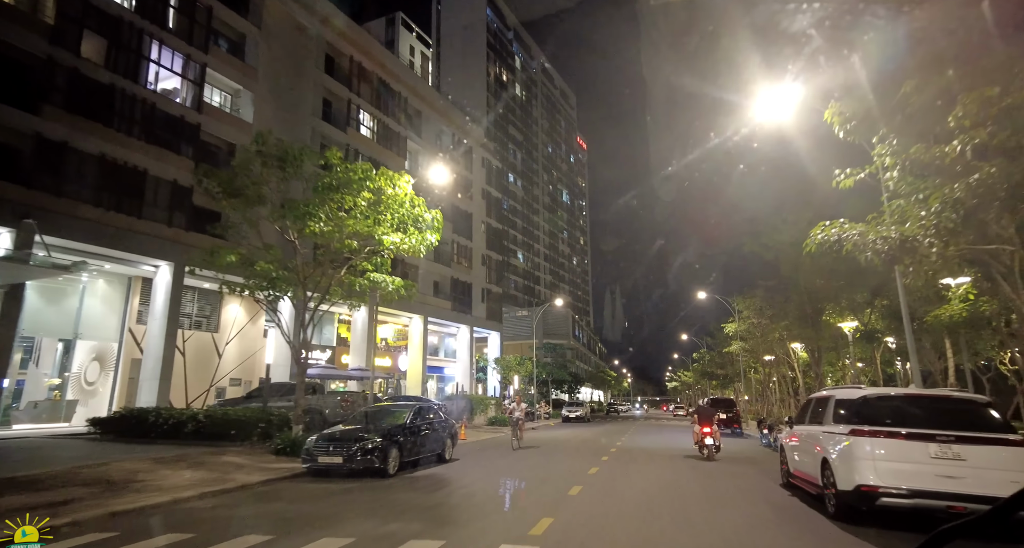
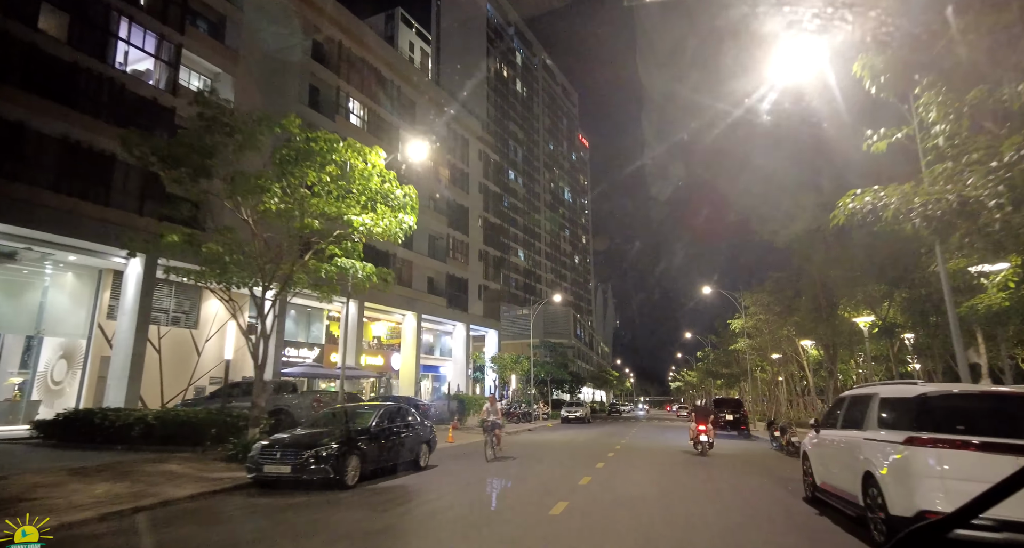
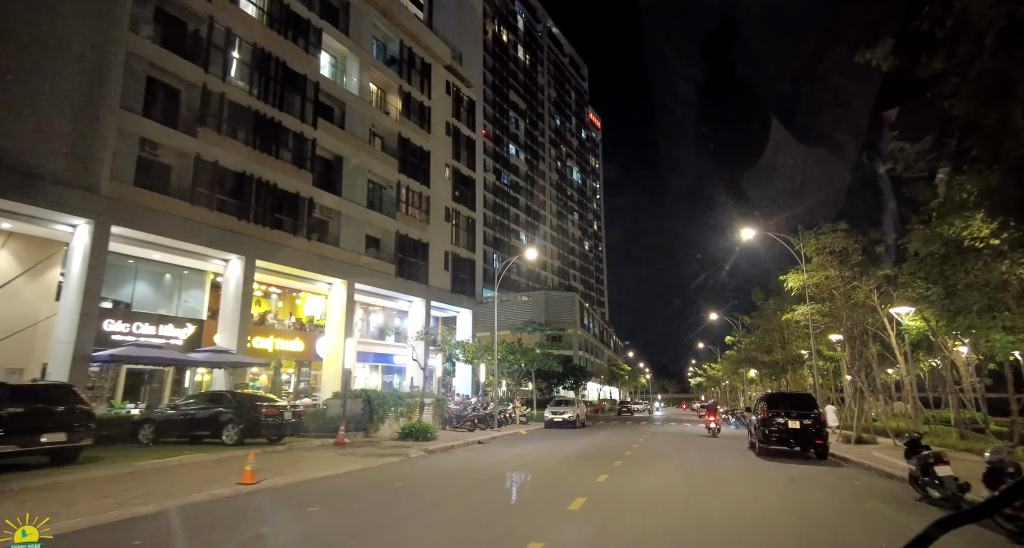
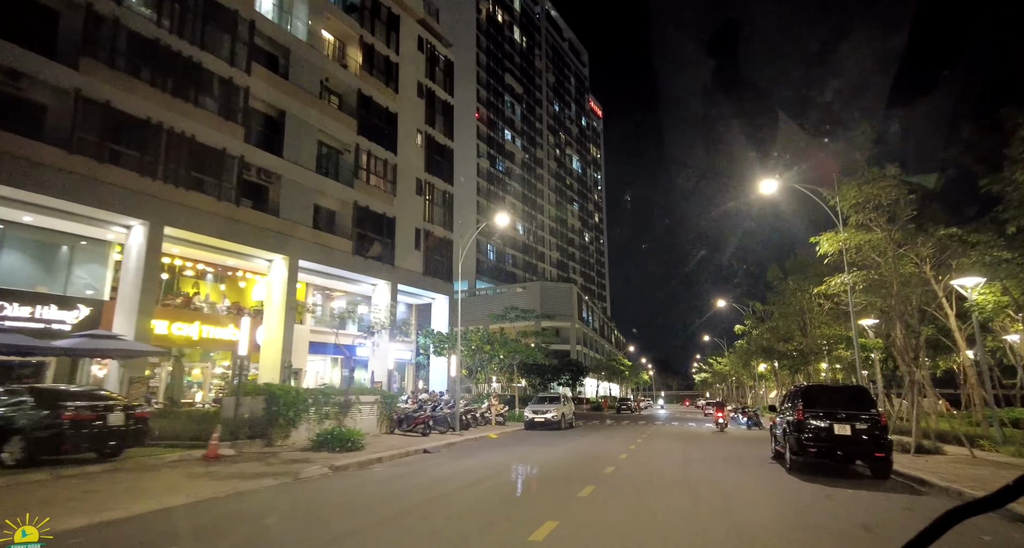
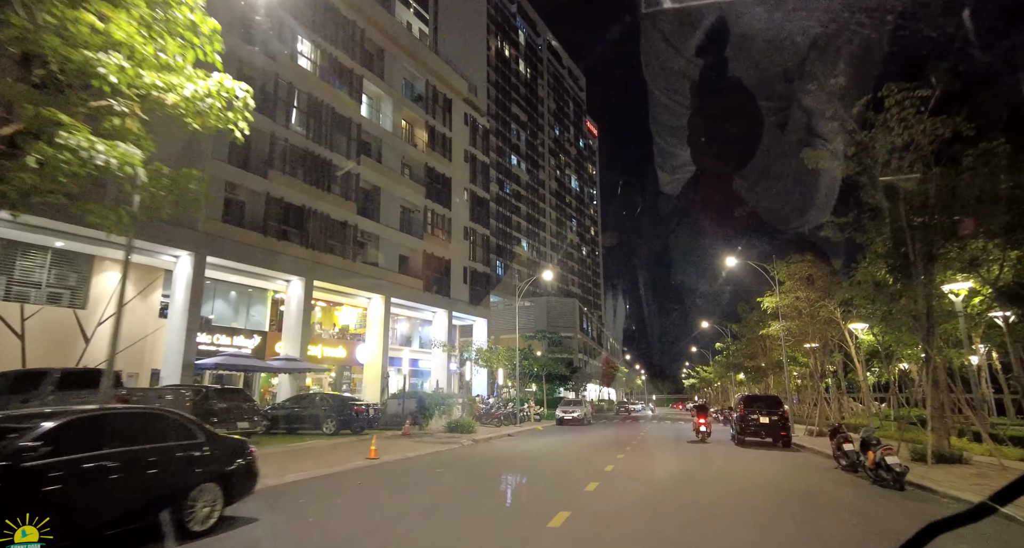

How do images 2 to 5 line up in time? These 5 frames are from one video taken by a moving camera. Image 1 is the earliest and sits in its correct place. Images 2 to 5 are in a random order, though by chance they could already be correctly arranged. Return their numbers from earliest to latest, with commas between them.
2, 5, 3, 4
